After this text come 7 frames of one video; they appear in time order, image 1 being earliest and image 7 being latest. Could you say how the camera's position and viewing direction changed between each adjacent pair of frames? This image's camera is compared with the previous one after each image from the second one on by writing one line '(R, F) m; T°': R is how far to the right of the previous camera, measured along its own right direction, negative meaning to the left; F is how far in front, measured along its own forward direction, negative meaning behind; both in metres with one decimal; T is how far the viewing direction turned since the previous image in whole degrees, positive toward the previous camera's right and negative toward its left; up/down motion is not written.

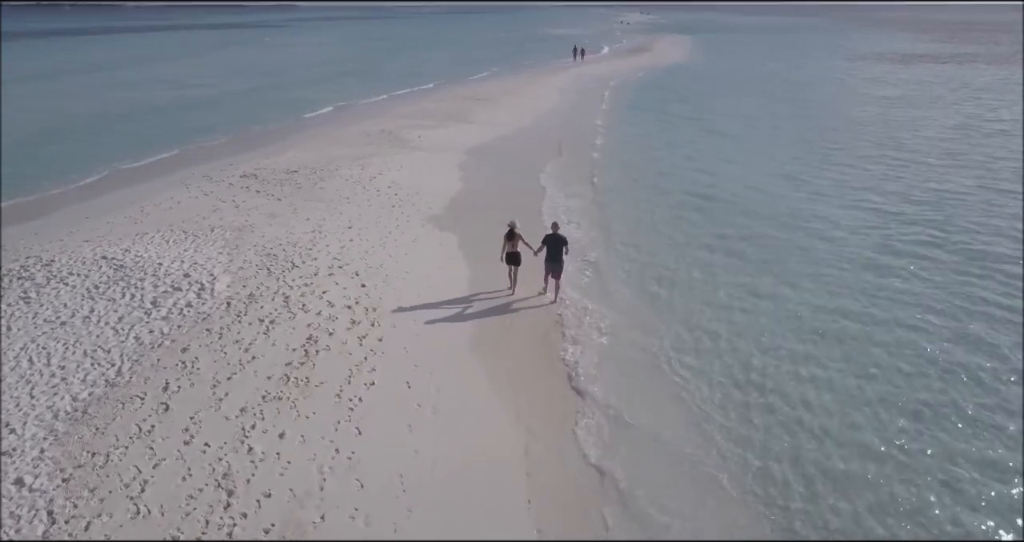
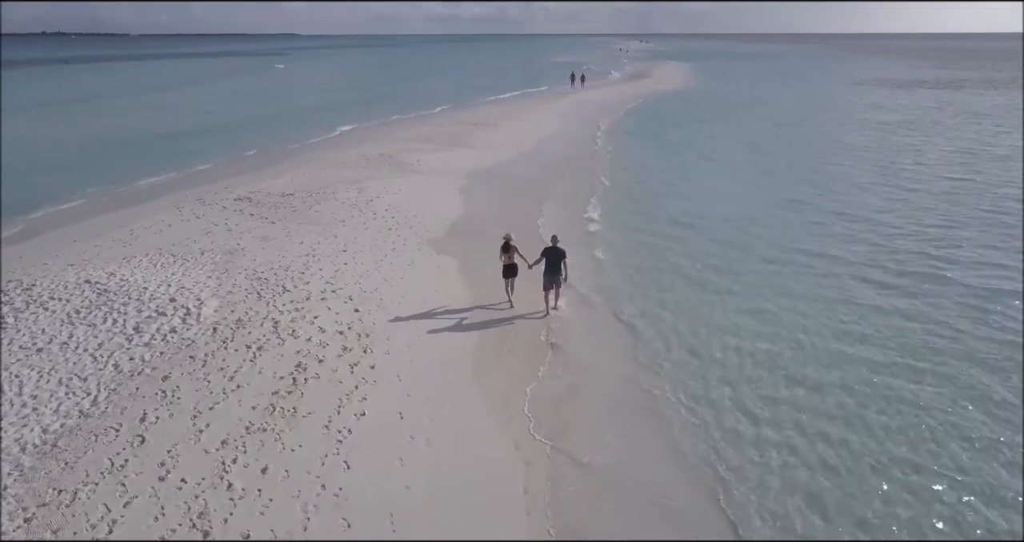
(0.0, +0.4) m; 0°
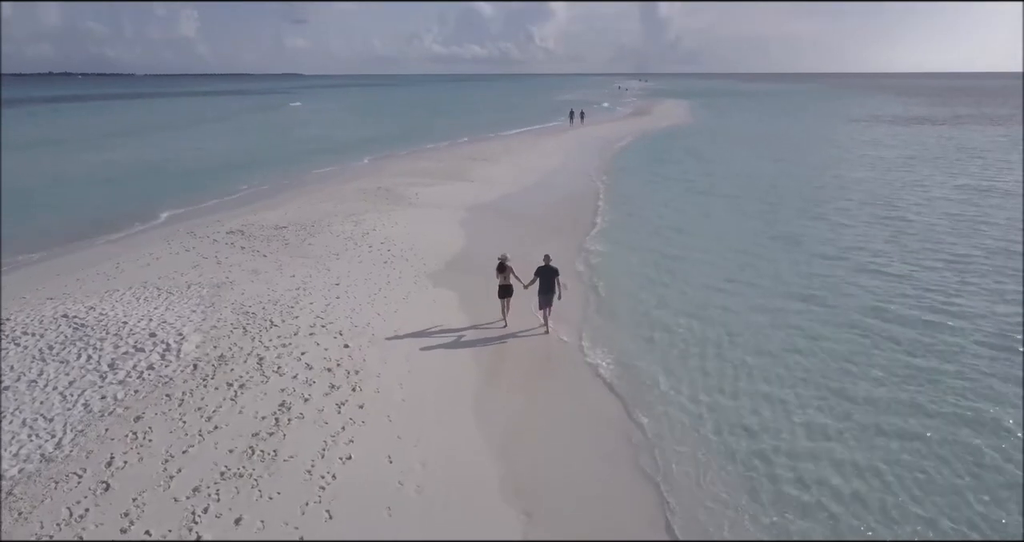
(0.0, +0.5) m; 0°
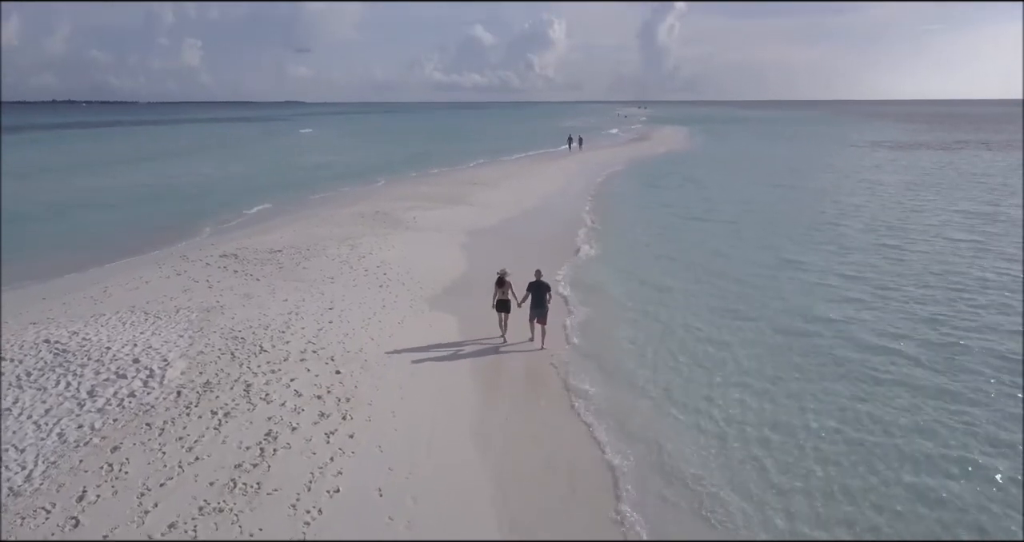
(0.0, +0.3) m; 0°
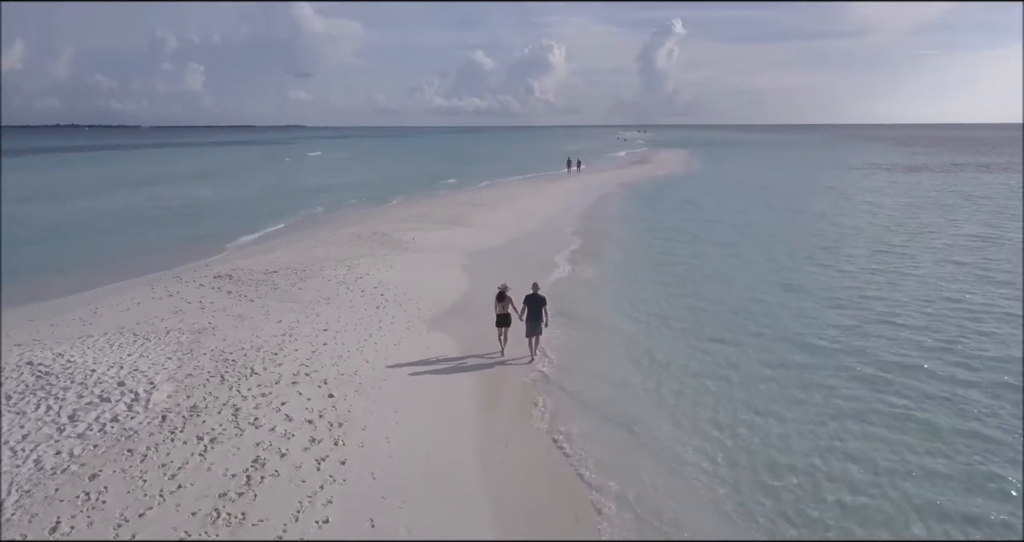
(0.0, +0.3) m; 0°
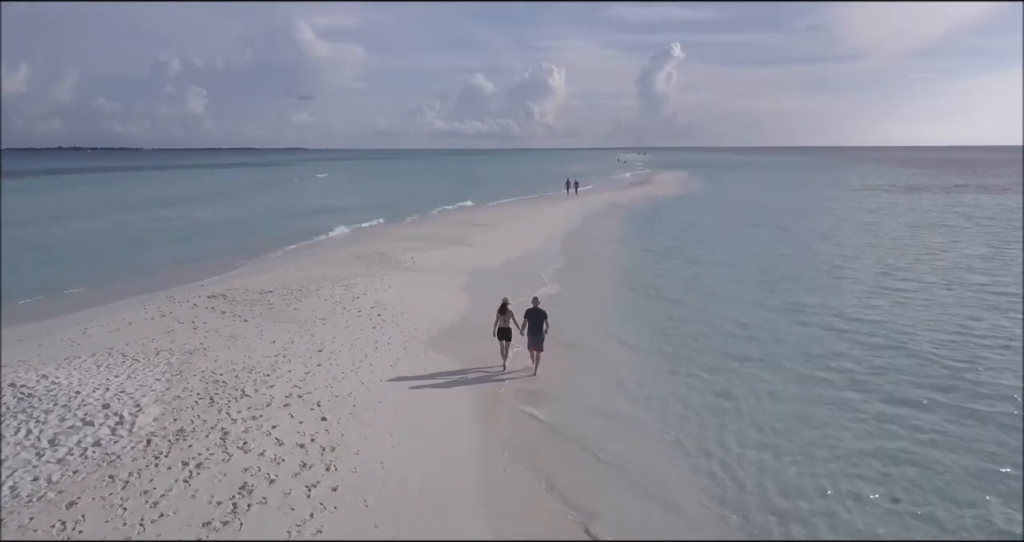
(0.0, +0.3) m; 0°
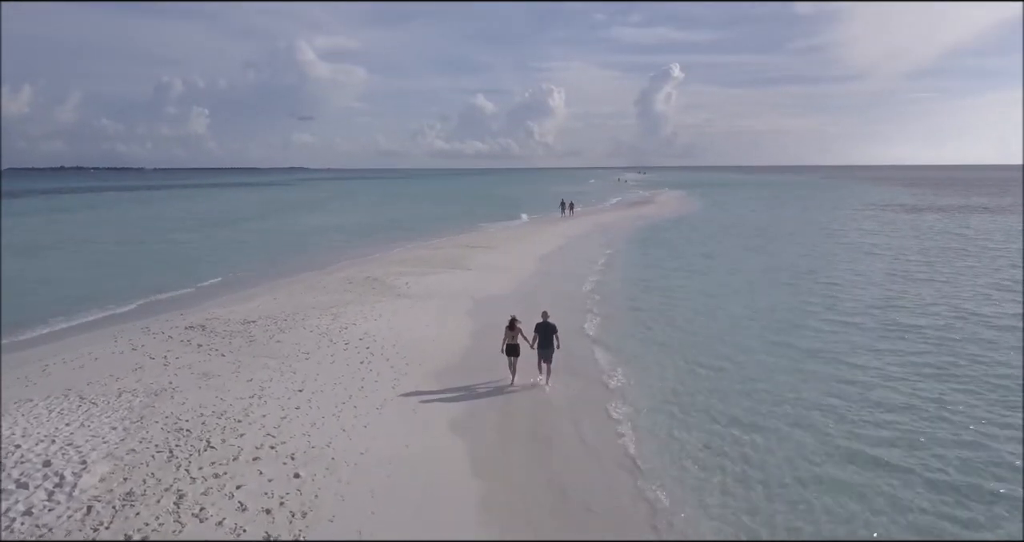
(0.0, +1.0) m; 0°
